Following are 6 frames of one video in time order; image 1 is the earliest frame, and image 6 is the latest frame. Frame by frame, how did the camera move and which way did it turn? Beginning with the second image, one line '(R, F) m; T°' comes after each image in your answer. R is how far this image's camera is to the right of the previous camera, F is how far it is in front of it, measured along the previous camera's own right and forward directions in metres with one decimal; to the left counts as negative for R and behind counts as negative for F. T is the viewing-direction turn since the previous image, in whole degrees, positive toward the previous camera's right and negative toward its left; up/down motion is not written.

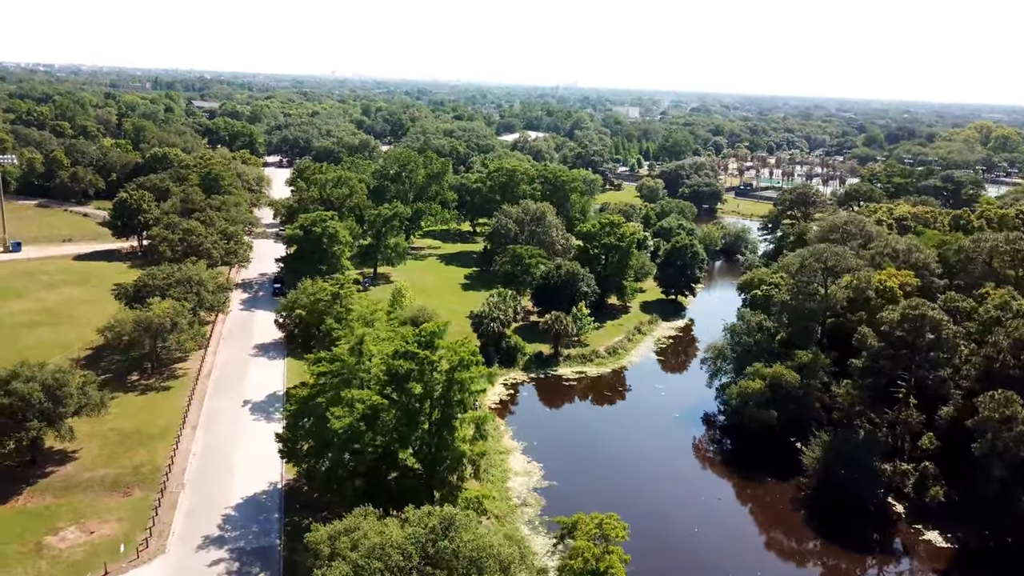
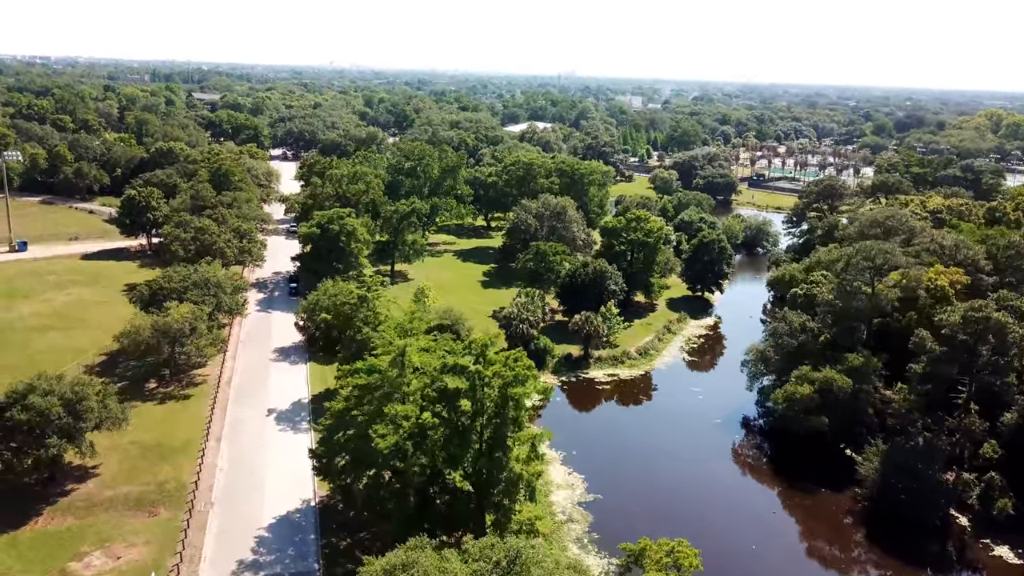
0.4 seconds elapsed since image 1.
(-1.7, +1.8) m; 0°
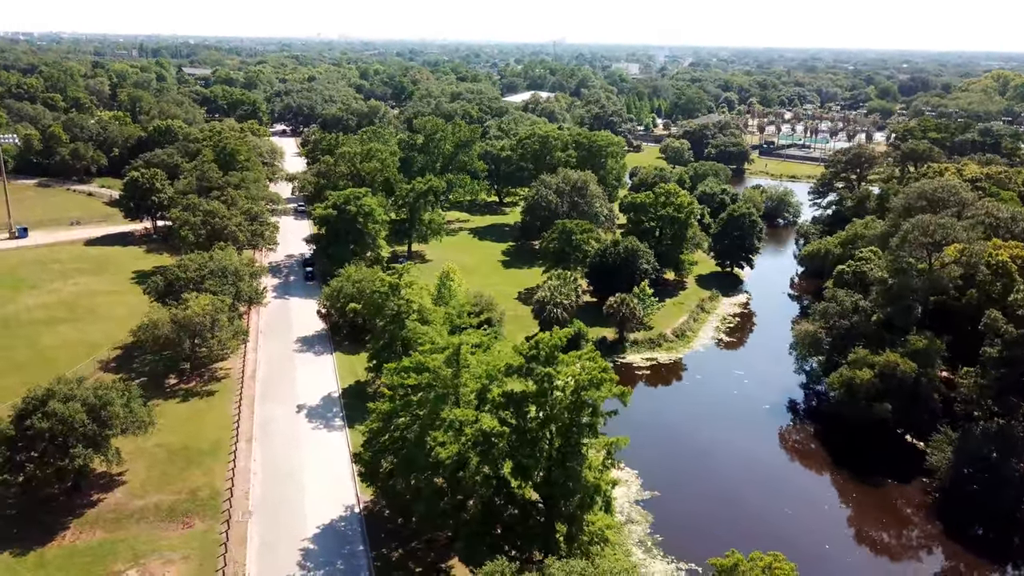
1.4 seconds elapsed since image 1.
(-2.1, +2.2) m; 0°
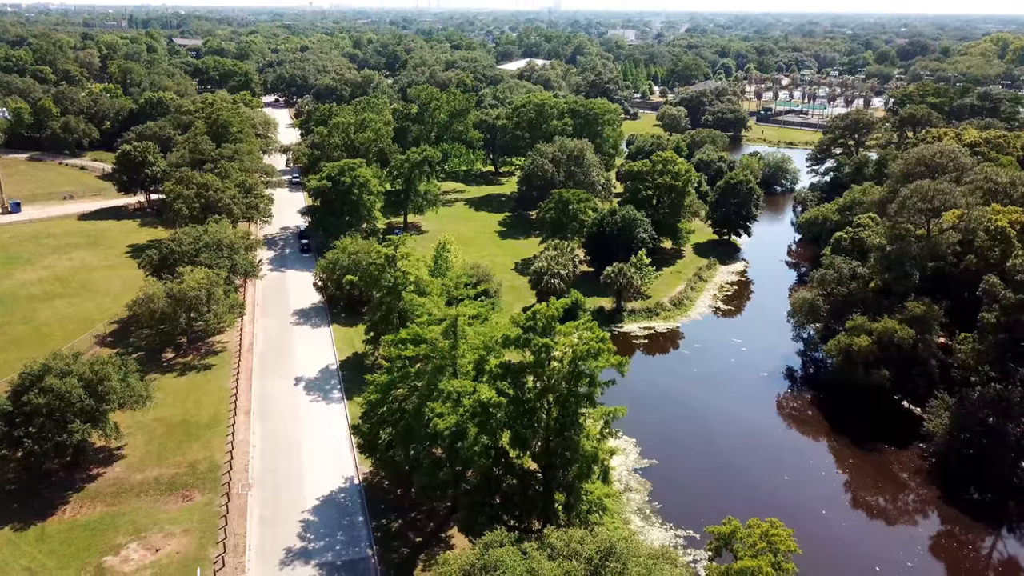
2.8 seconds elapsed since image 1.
(0.0, +0.2) m; 0°
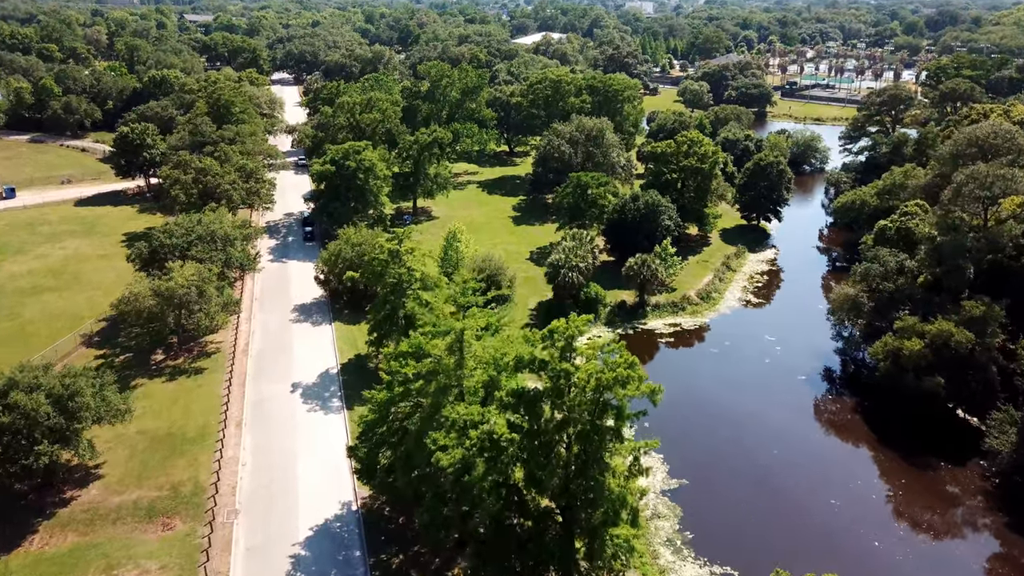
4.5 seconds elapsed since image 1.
(+0.1, +3.2) m; -1°
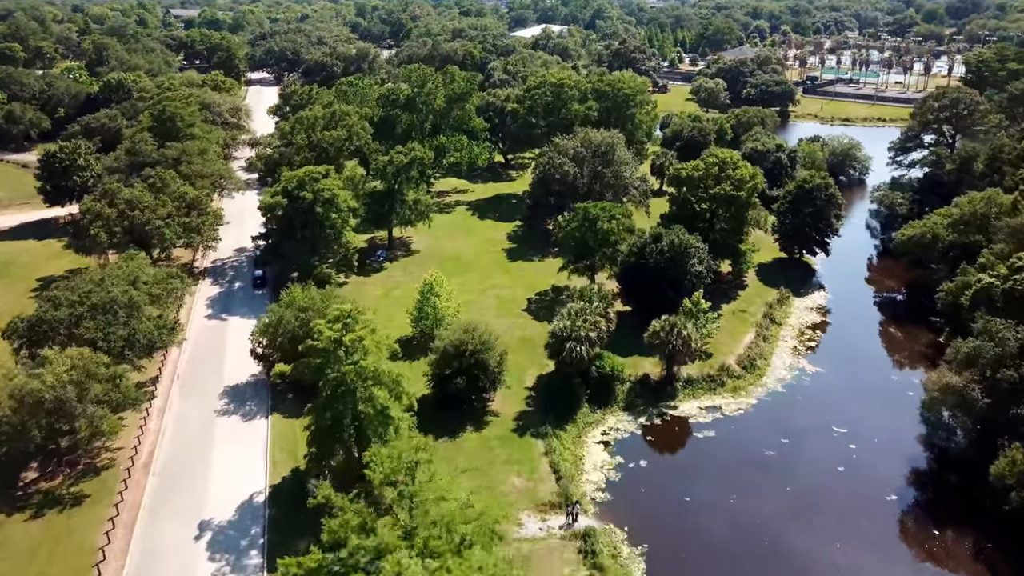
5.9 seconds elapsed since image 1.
(+0.5, +9.6) m; 0°
